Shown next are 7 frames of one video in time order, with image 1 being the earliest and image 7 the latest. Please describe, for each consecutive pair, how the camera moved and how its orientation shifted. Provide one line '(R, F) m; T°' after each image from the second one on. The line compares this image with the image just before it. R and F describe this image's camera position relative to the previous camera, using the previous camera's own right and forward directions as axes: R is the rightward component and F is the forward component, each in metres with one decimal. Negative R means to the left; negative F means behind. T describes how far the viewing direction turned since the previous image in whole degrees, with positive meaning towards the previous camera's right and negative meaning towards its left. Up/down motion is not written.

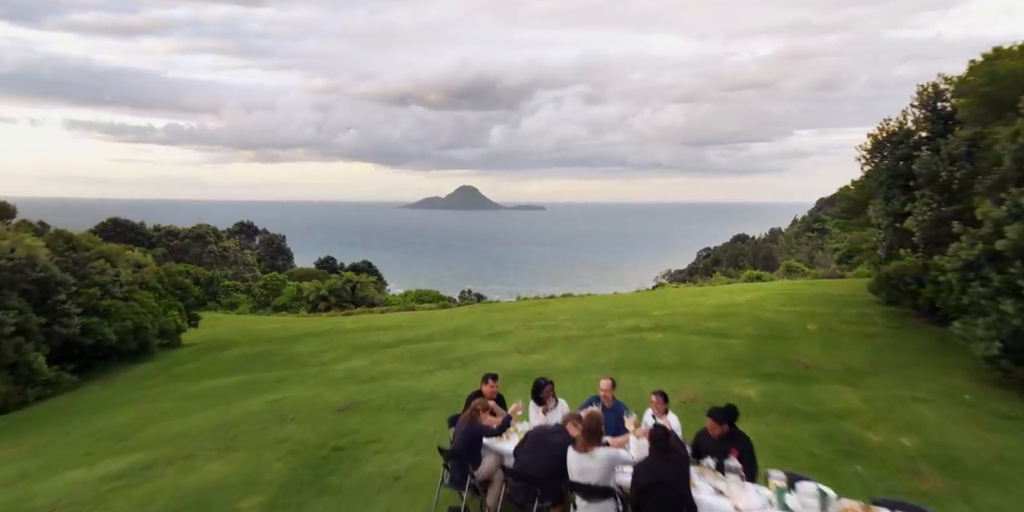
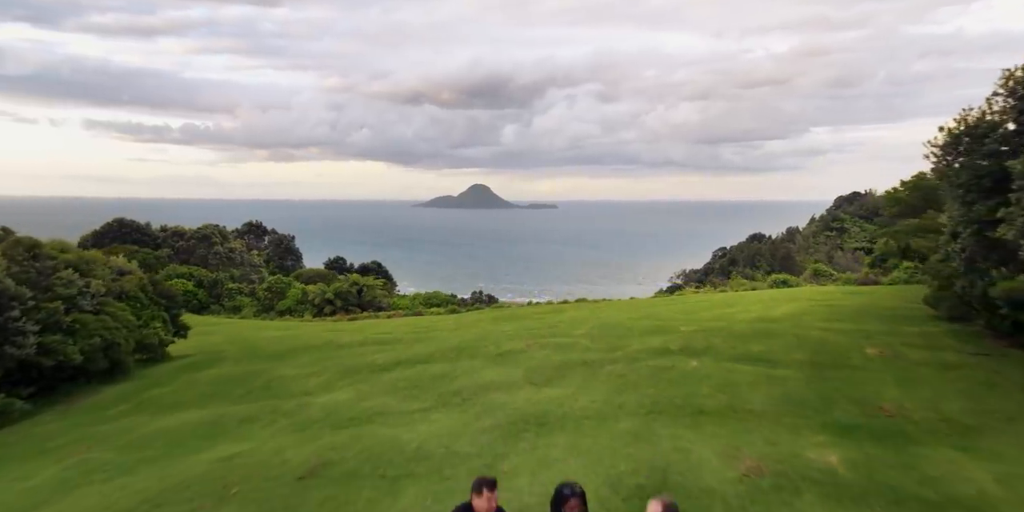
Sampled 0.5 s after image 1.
(0.0, +0.8) m; -1°
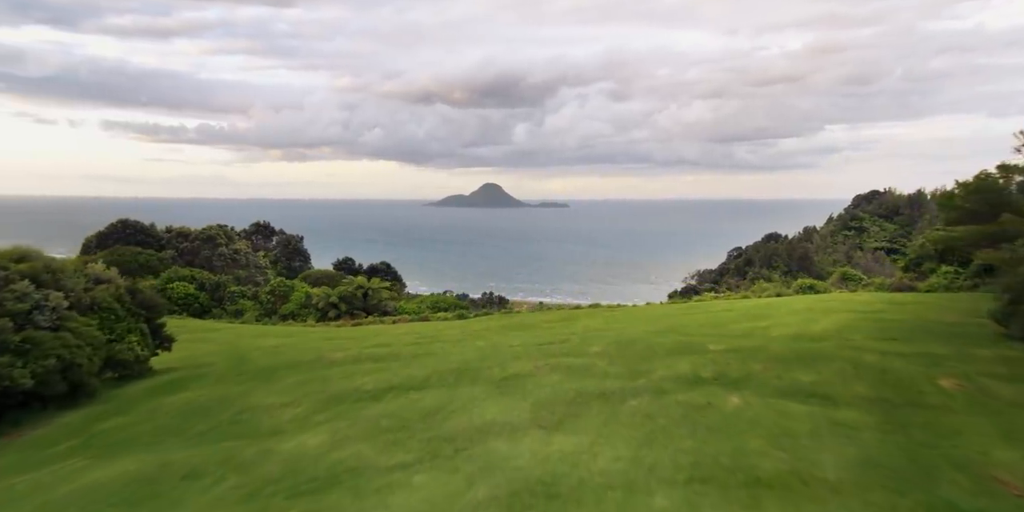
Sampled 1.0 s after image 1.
(0.0, +0.8) m; -1°
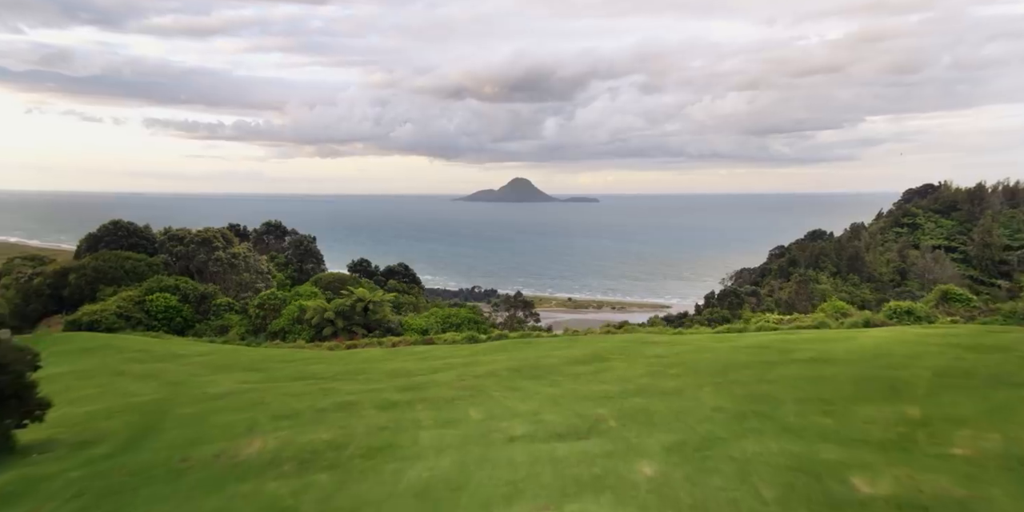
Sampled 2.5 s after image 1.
(+0.2, +2.9) m; -3°
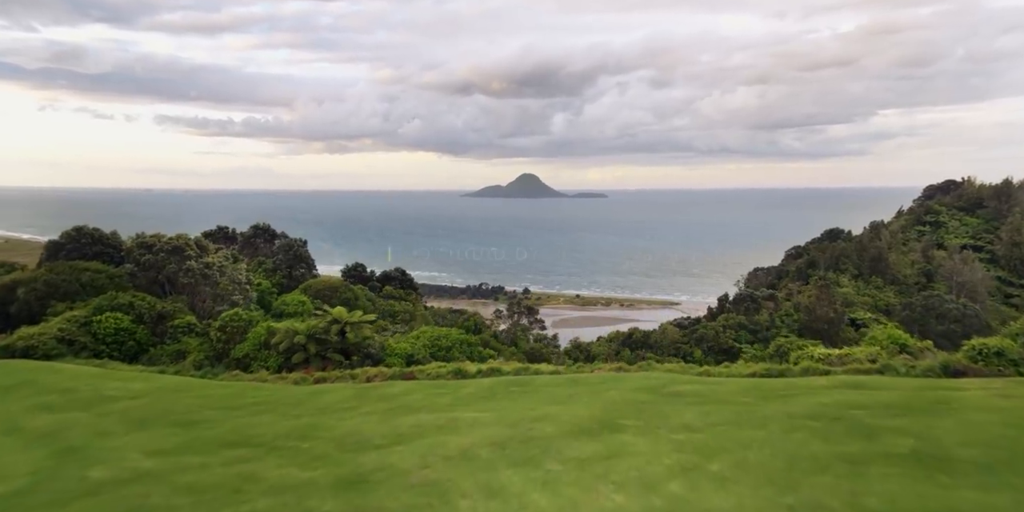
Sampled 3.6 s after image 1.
(+0.3, +2.4) m; -1°
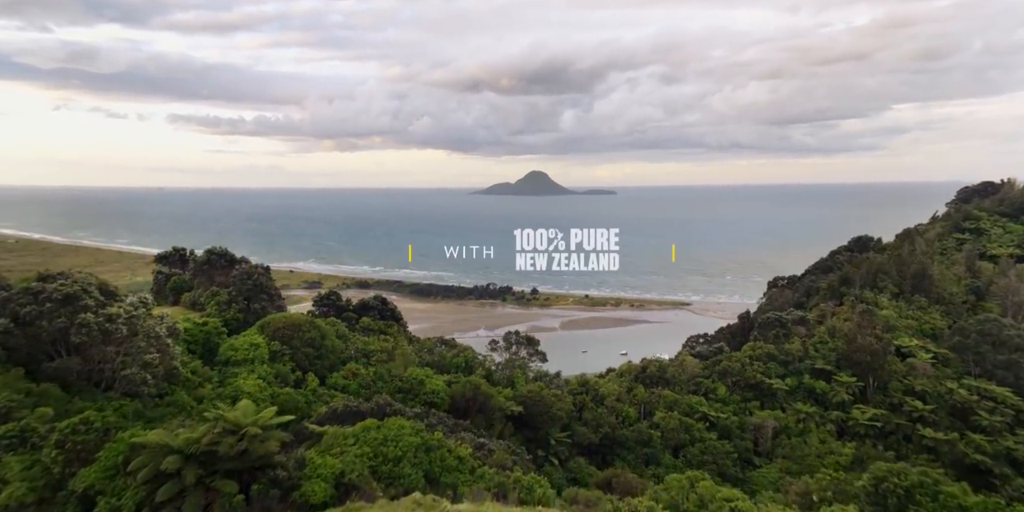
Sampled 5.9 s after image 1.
(+0.7, +5.2) m; -1°
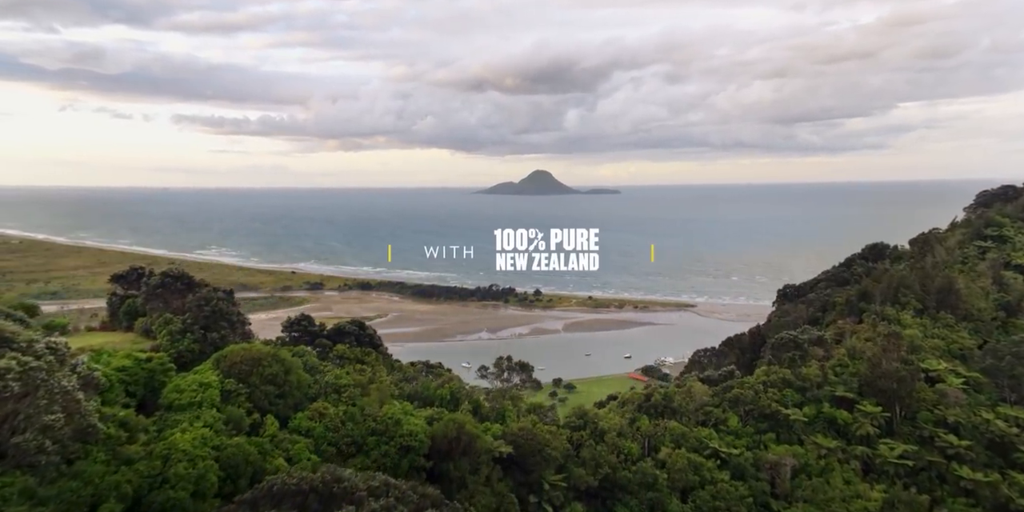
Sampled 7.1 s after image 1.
(+0.7, +3.3) m; 0°
